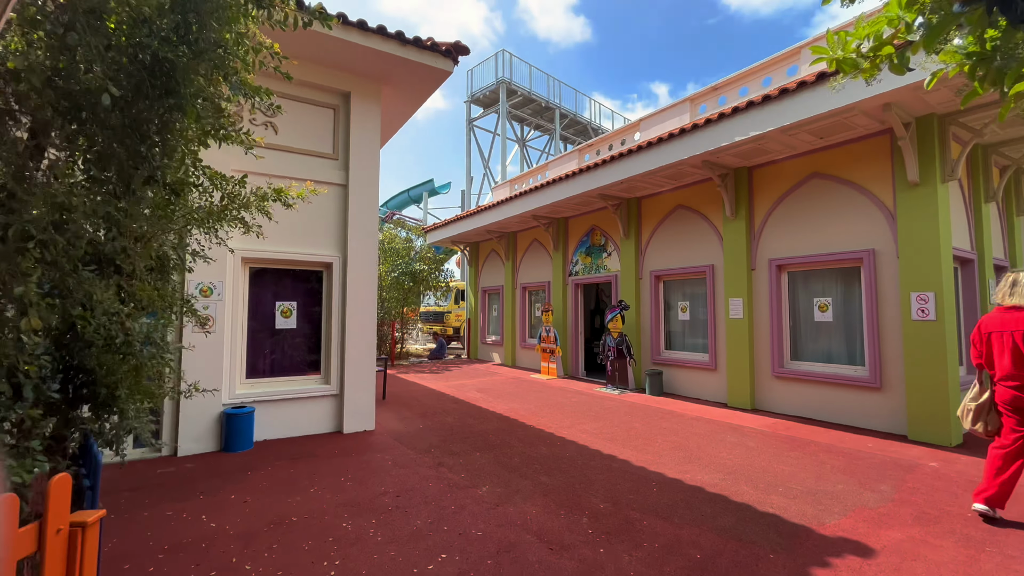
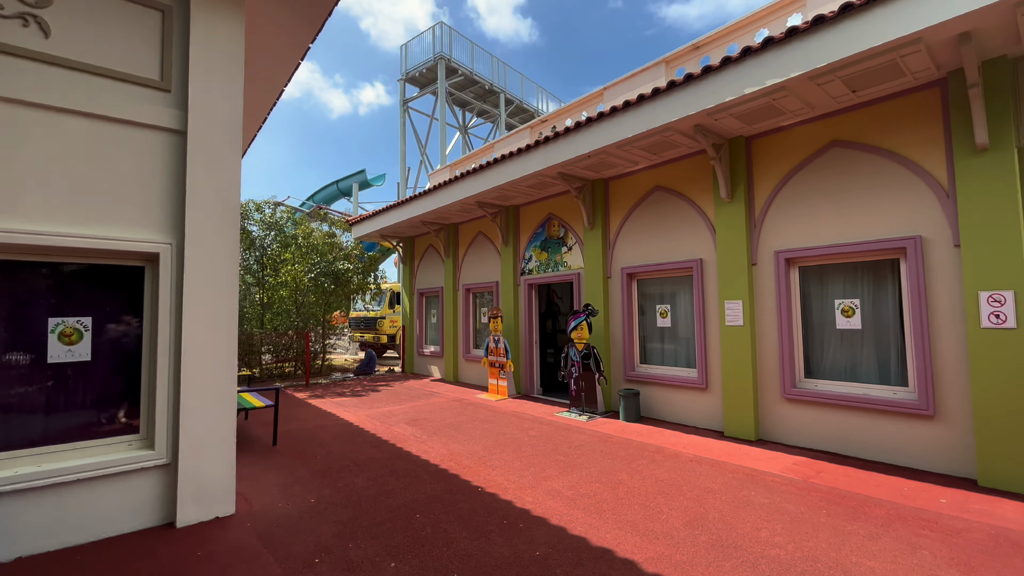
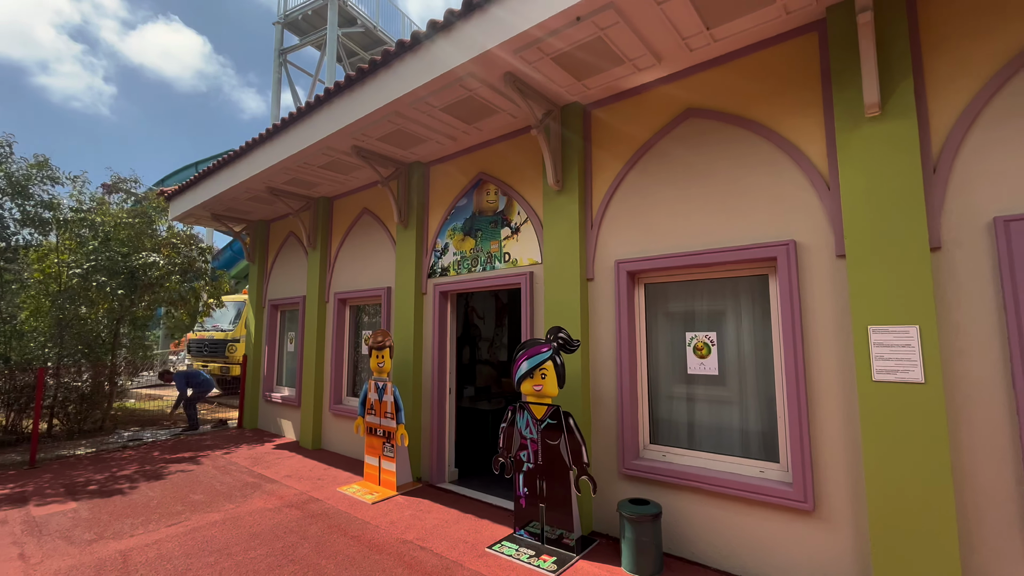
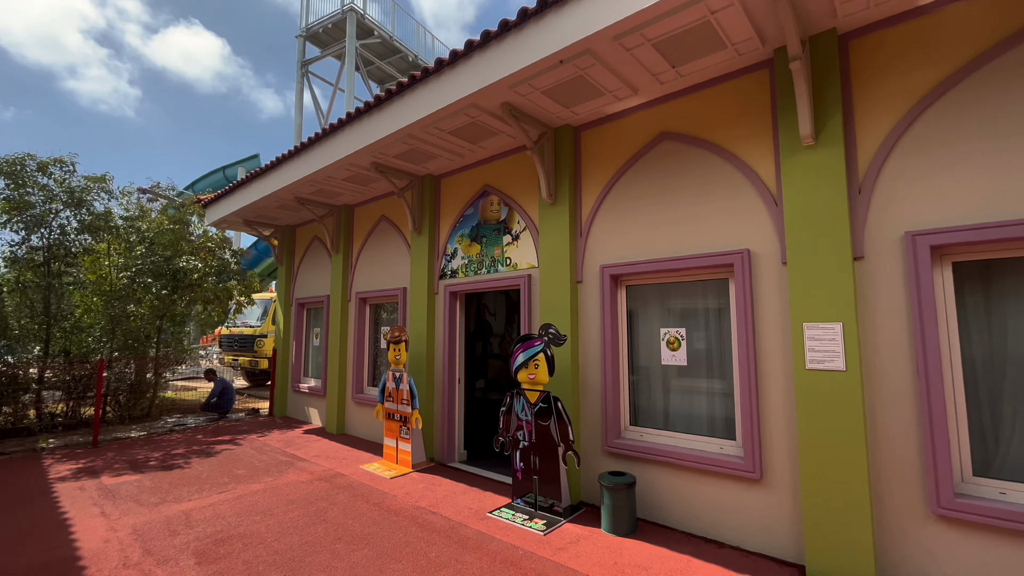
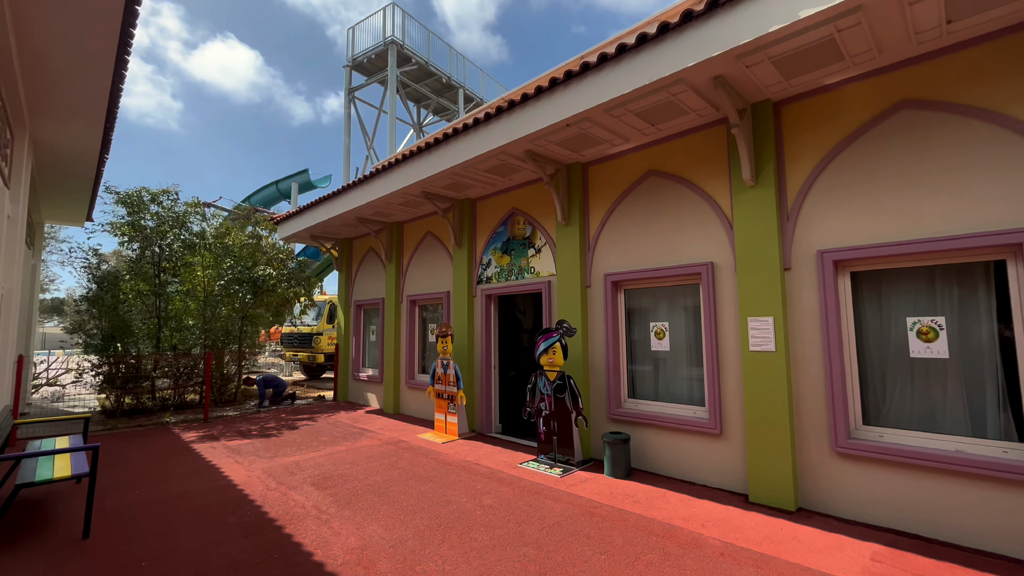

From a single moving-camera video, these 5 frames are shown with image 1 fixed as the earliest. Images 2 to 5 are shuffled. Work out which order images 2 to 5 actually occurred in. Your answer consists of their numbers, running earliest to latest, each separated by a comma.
2, 5, 4, 3
